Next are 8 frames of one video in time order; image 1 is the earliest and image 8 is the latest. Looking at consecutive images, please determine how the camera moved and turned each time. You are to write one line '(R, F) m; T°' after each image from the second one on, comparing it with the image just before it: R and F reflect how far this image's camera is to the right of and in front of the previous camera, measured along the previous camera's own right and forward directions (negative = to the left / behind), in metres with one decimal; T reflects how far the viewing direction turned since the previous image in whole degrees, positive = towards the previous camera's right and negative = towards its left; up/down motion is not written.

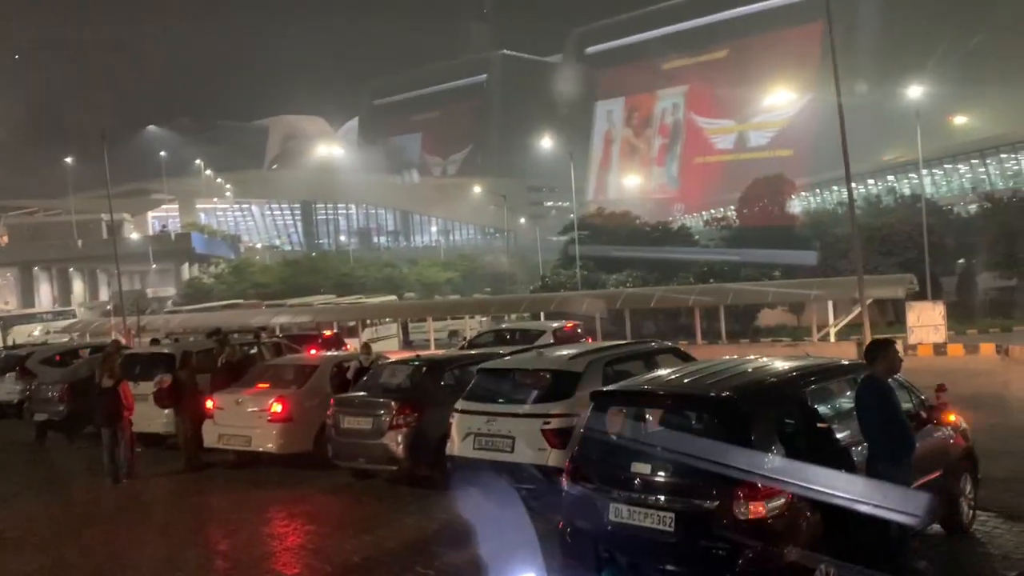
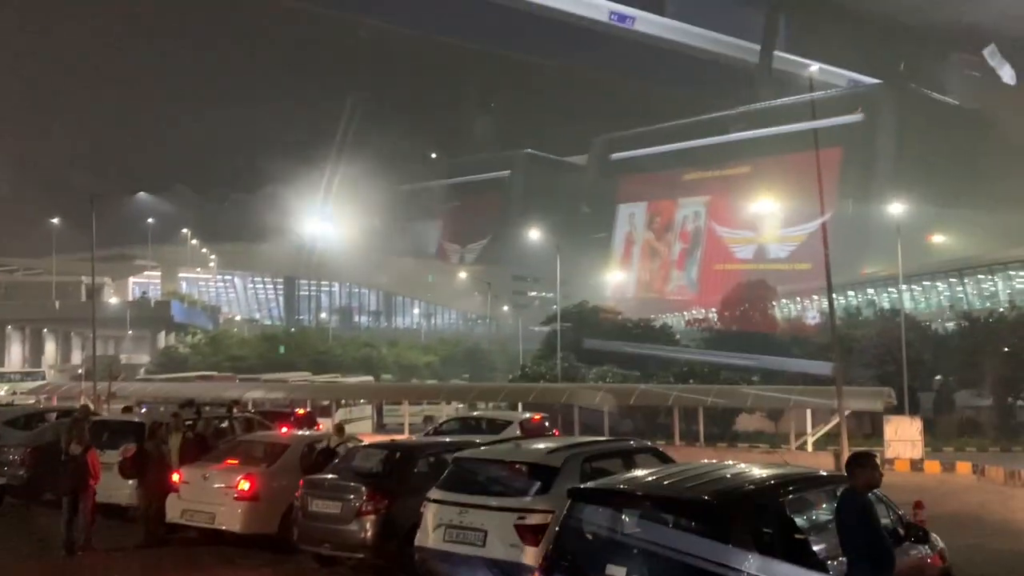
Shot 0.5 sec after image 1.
(0.0, 0.0) m; +1°
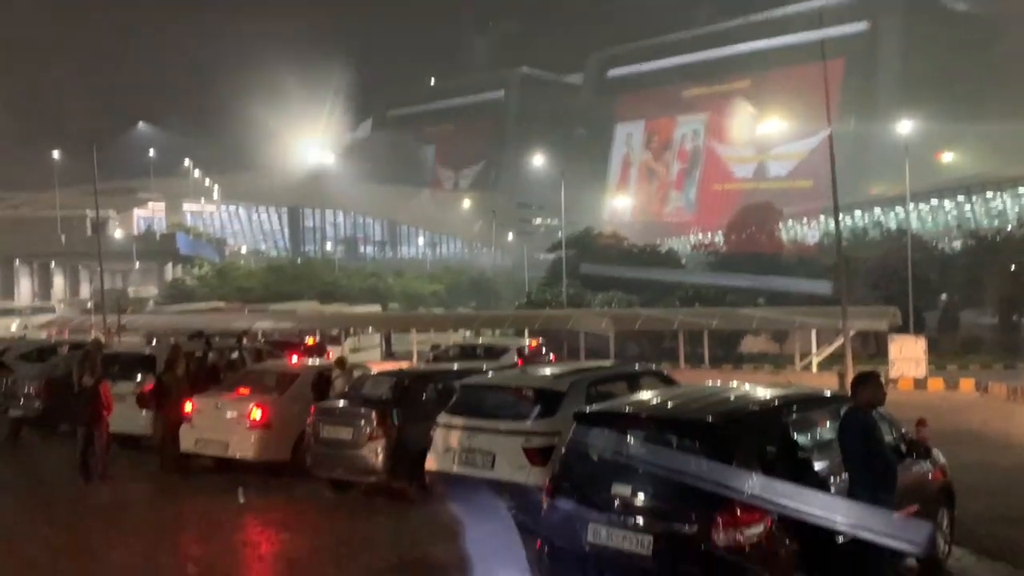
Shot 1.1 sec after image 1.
(0.0, 0.0) m; 0°
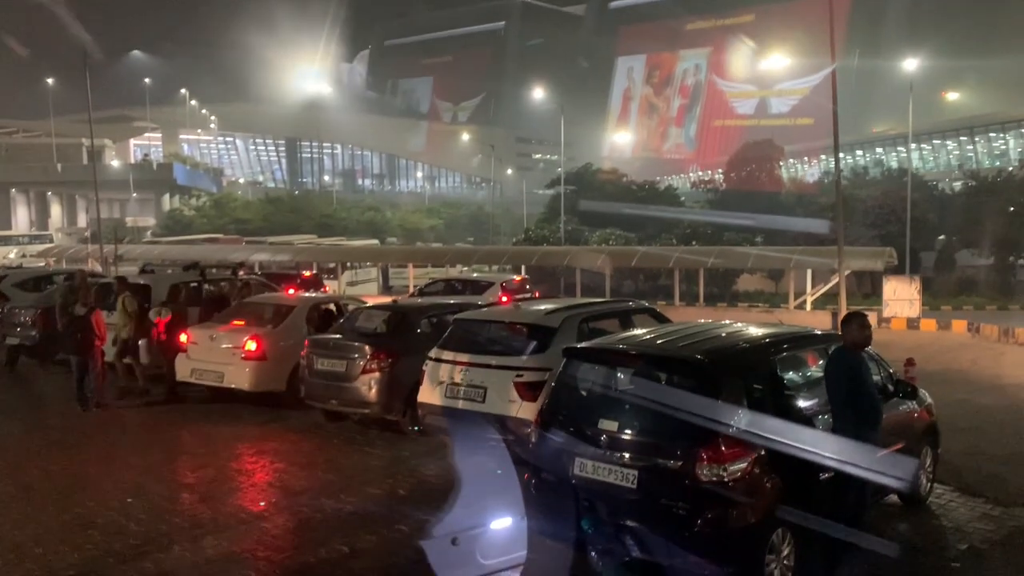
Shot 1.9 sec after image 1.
(+0.1, 0.0) m; 0°
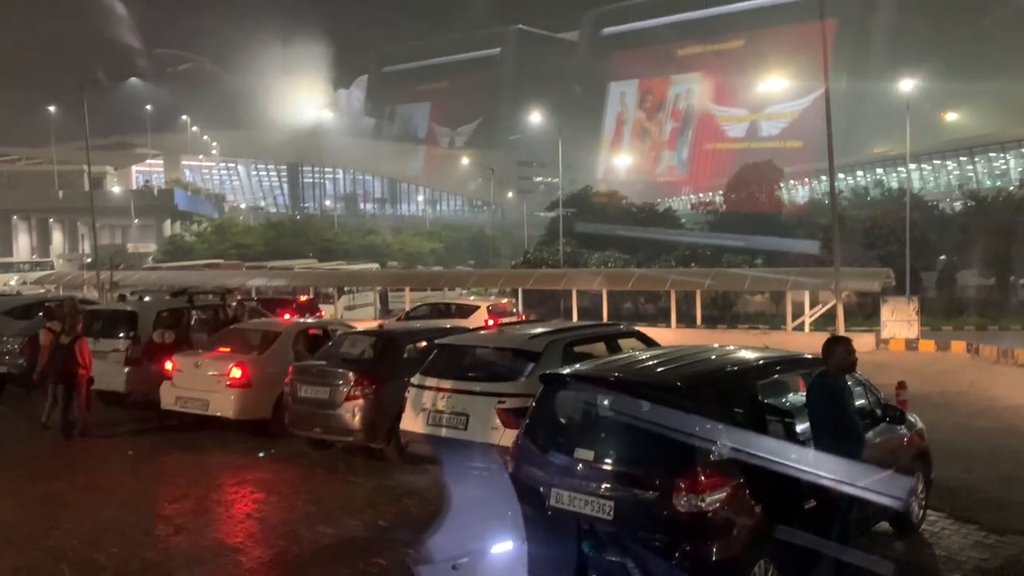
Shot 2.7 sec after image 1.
(+0.2, +0.1) m; 0°
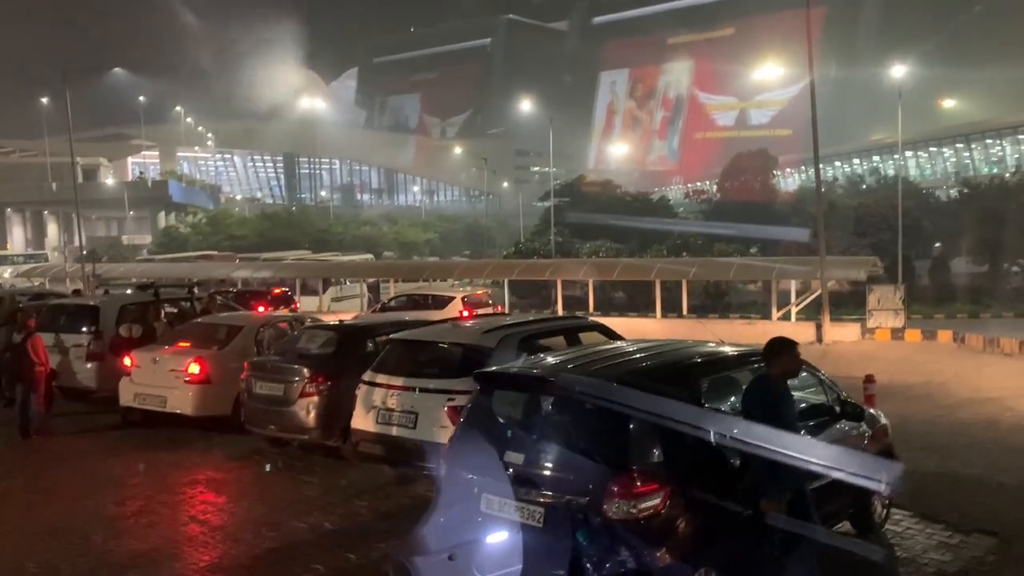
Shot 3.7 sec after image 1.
(+0.4, +0.3) m; 0°
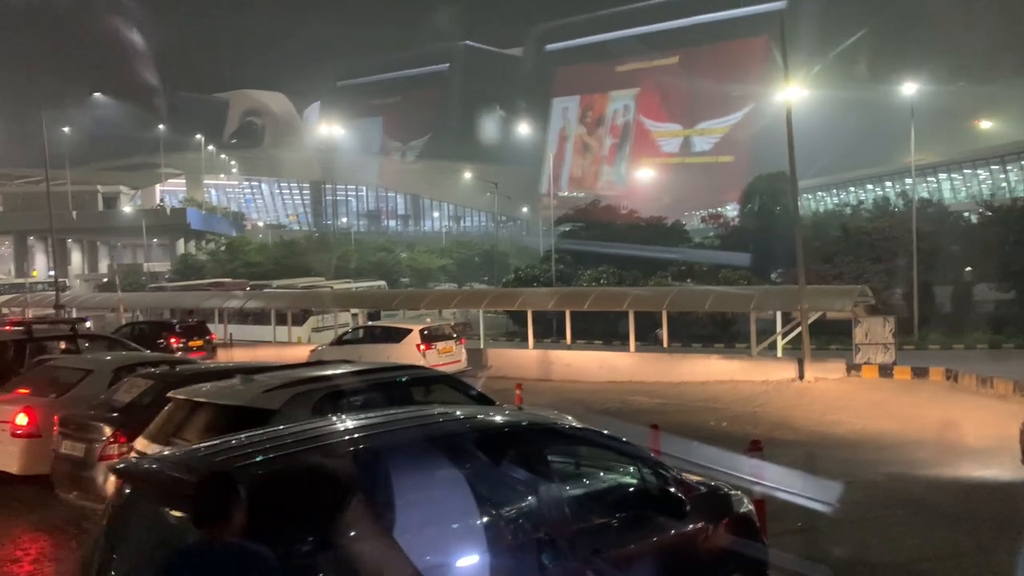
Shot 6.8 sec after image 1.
(+1.8, +1.4) m; -2°
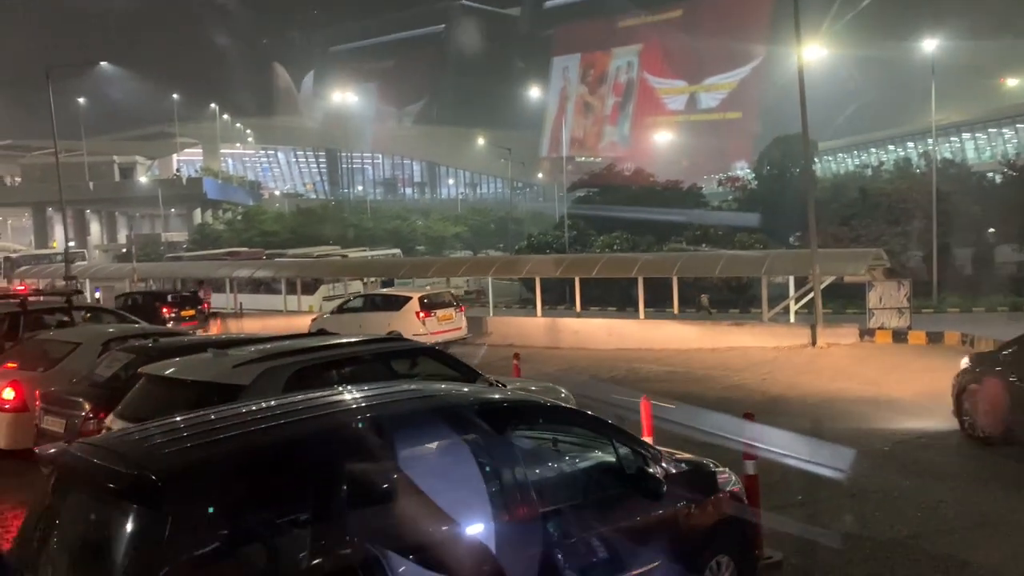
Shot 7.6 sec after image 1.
(+0.3, +0.3) m; -1°
